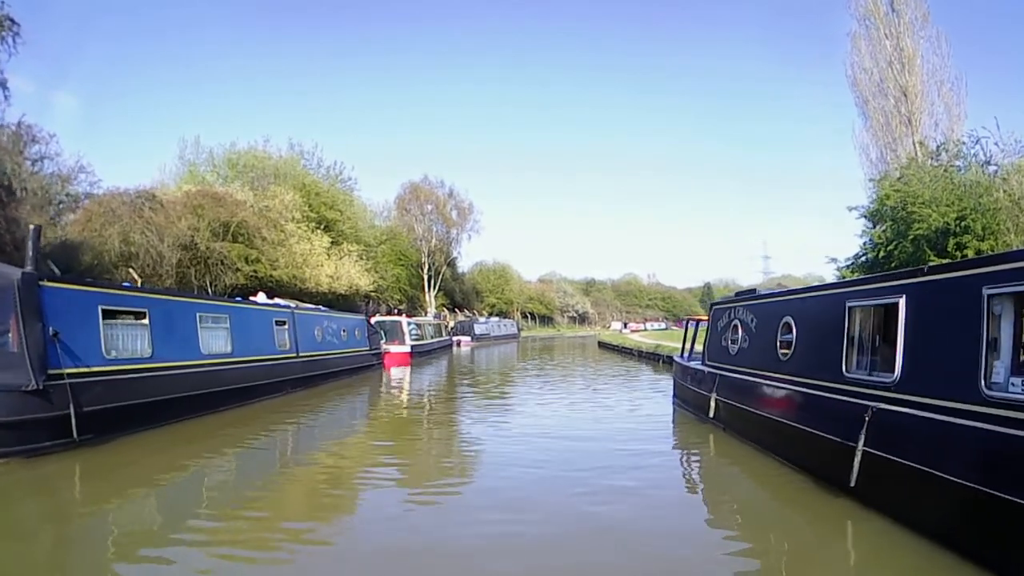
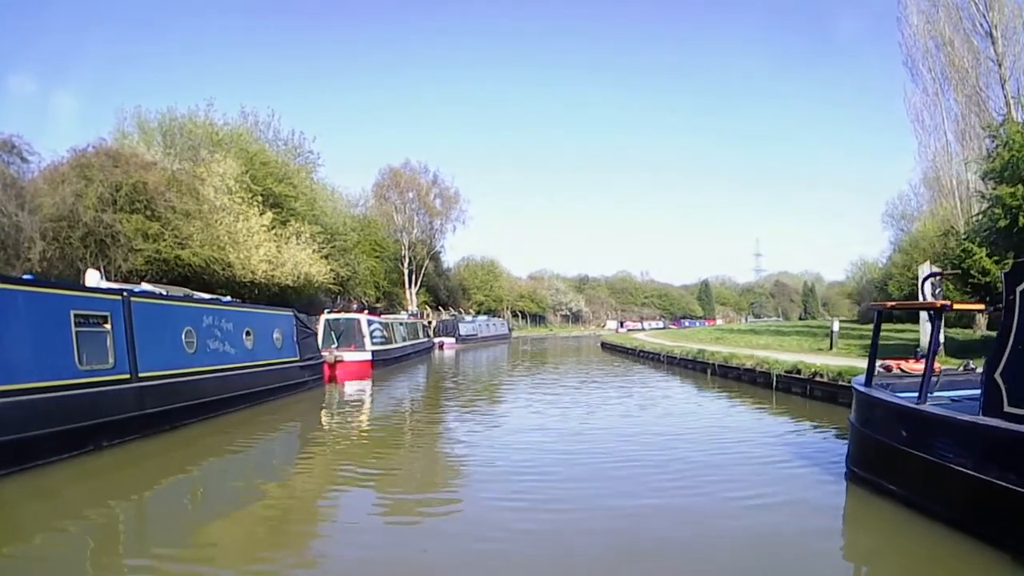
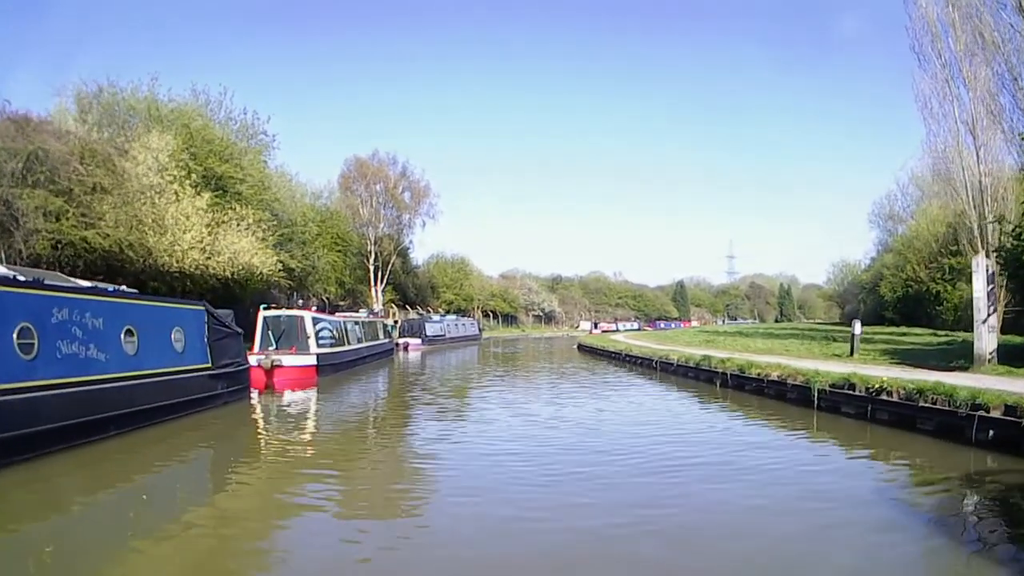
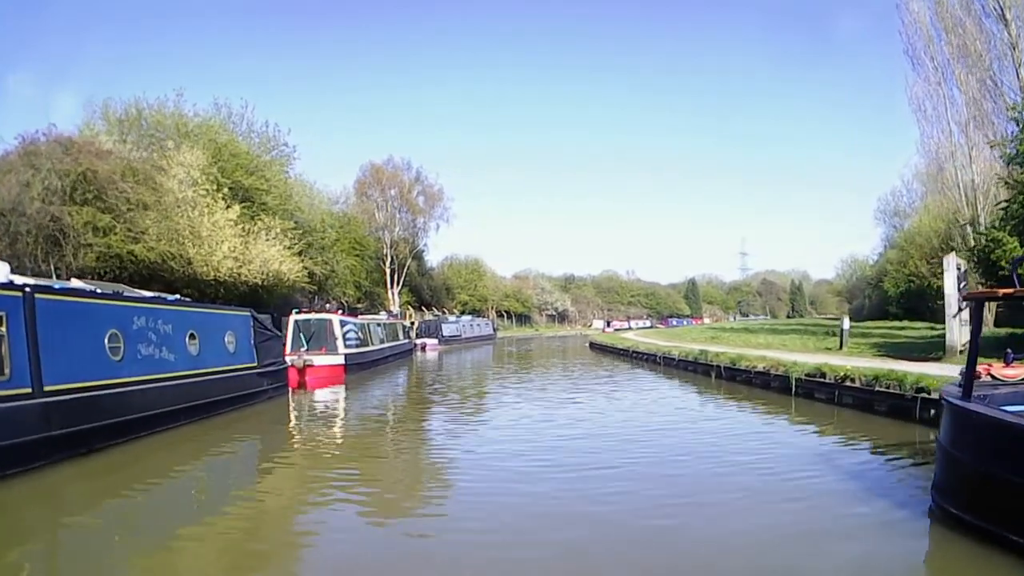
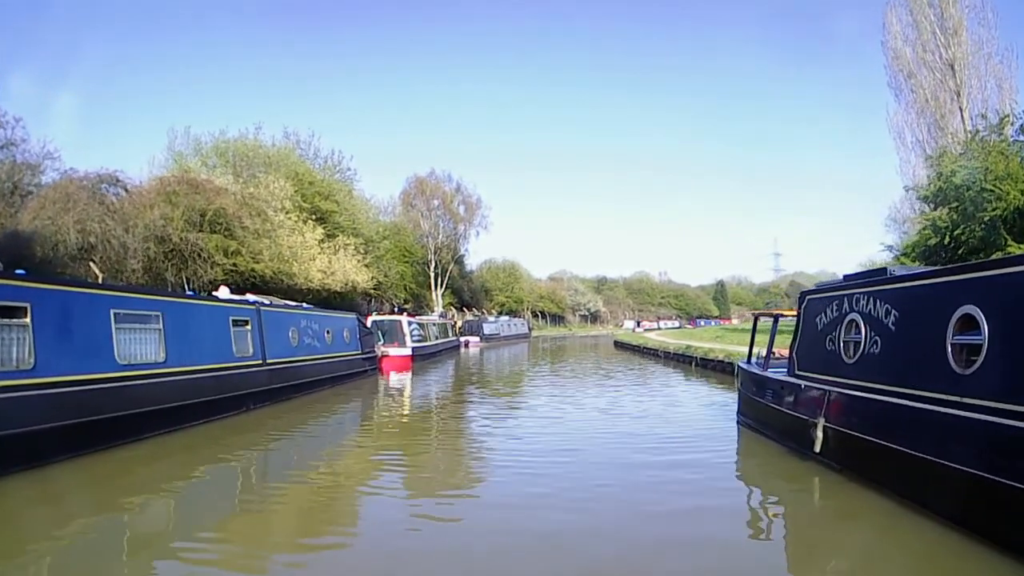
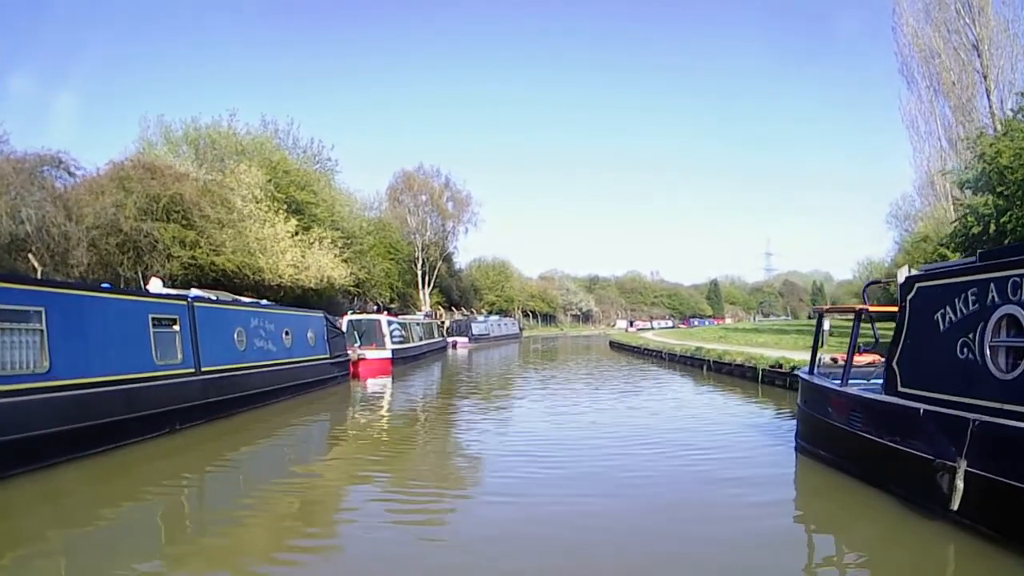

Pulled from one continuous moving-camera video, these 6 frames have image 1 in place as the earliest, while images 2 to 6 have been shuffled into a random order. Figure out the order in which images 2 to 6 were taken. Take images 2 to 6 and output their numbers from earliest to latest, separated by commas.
5, 6, 2, 4, 3
